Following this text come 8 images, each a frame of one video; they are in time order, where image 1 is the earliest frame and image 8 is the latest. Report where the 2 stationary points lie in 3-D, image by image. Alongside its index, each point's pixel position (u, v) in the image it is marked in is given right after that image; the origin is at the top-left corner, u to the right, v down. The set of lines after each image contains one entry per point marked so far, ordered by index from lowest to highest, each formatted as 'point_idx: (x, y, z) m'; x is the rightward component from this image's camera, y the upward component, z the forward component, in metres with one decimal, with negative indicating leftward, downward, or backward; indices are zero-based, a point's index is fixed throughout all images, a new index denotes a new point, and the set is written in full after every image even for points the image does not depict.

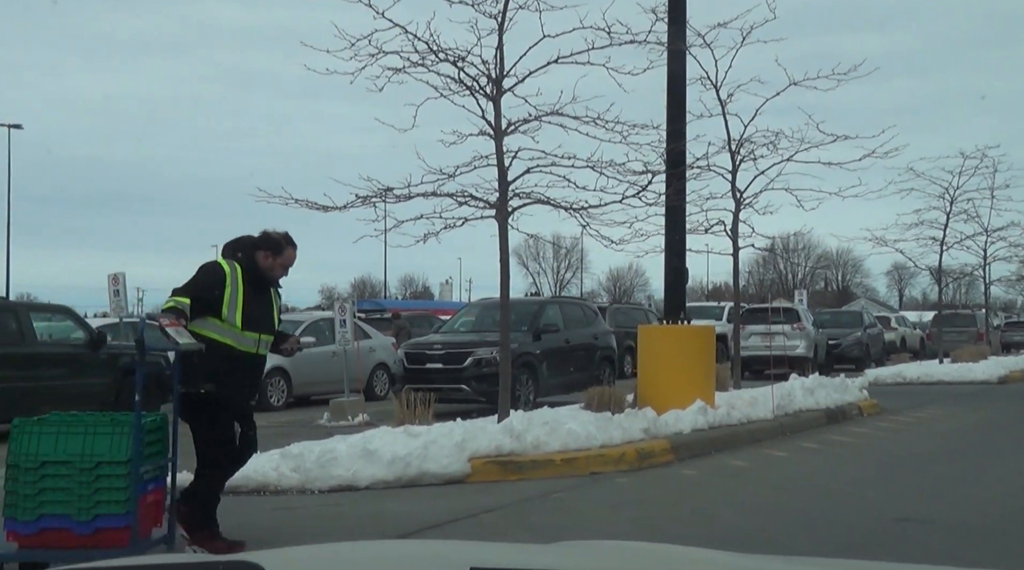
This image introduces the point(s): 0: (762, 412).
0: (+2.2, -1.1, +10.3) m
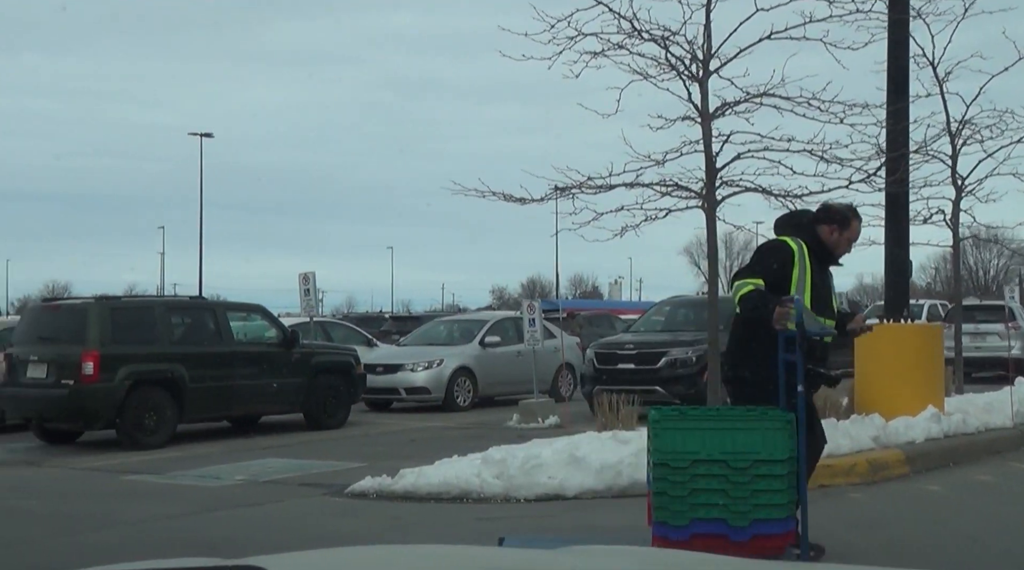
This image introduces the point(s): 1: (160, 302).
0: (+3.9, -1.1, +9.4) m
1: (-4.1, -0.2, +13.9) m
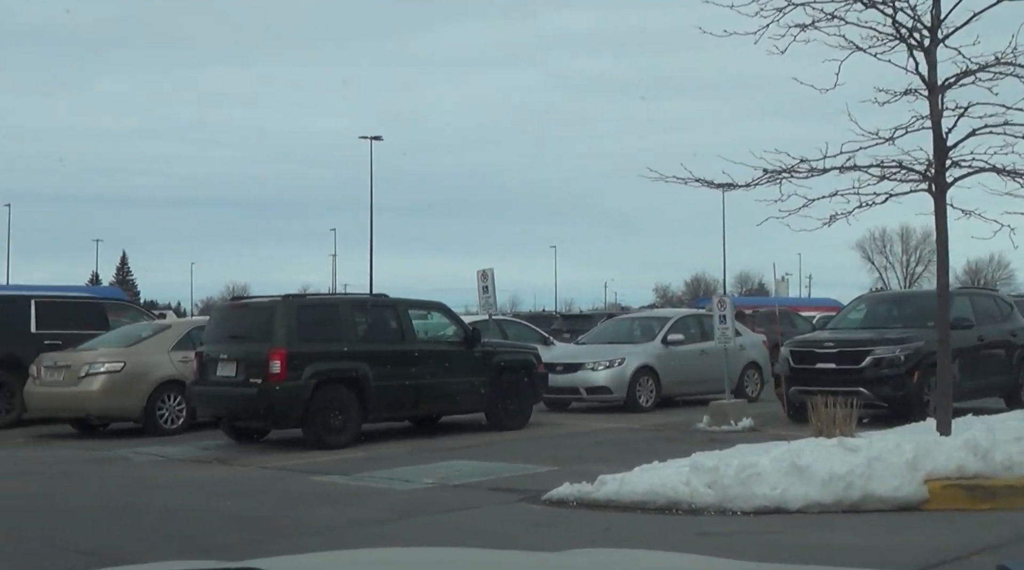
0: (+5.3, -1.0, +8.2) m
1: (-2.0, -0.2, +13.8) m
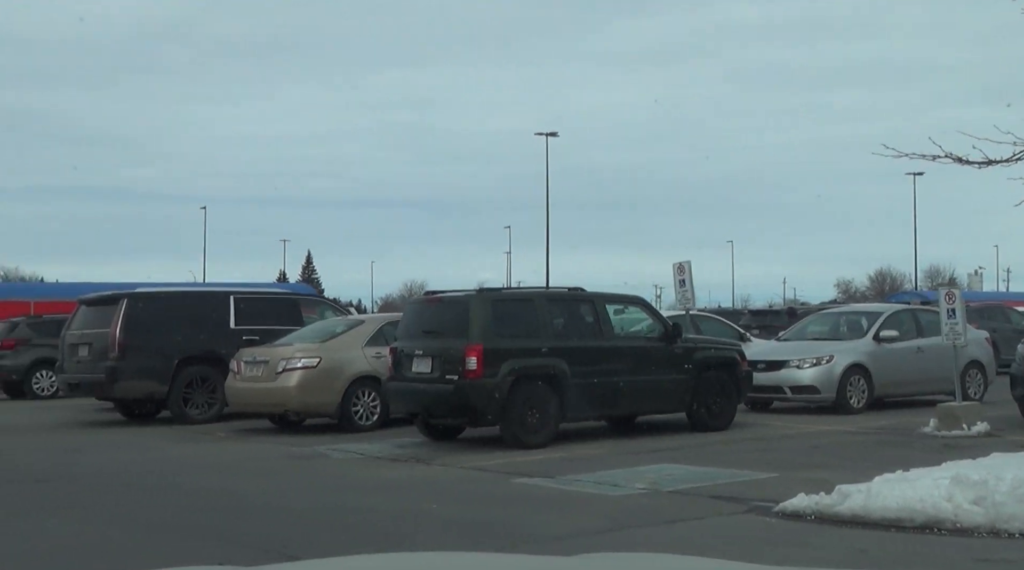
0: (+6.7, -0.9, +6.7) m
1: (+0.3, -0.1, +13.4) m
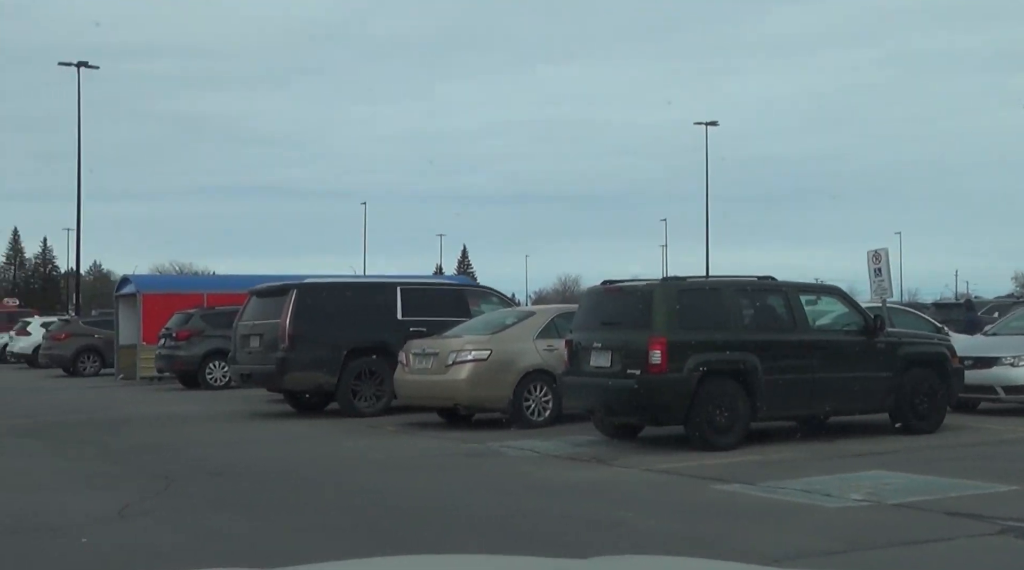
0: (+7.7, -0.8, +5.0) m
1: (+2.3, 0.0, +12.4) m
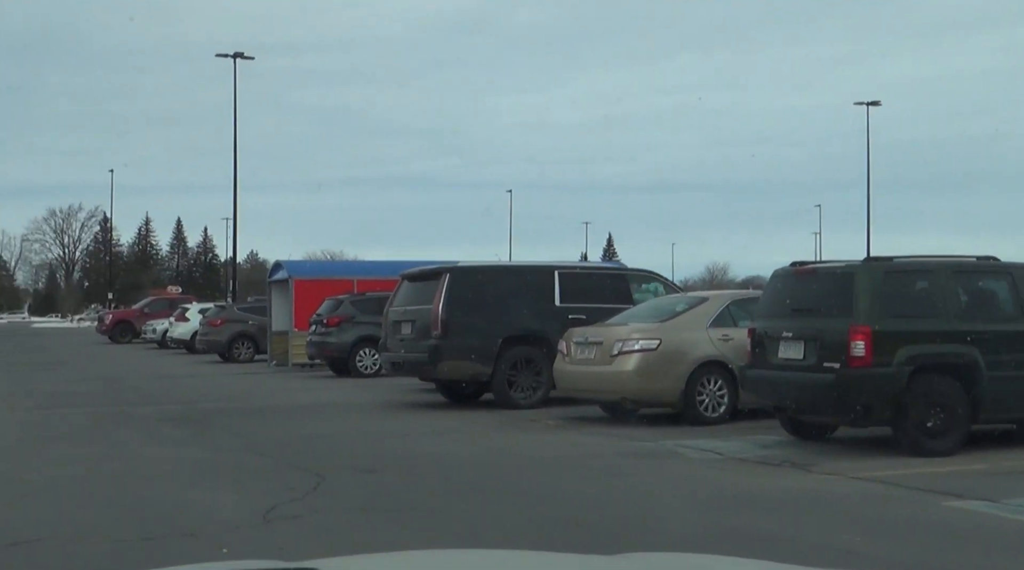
0: (+8.4, -0.7, +2.8) m
1: (+3.9, +0.2, +10.8) m
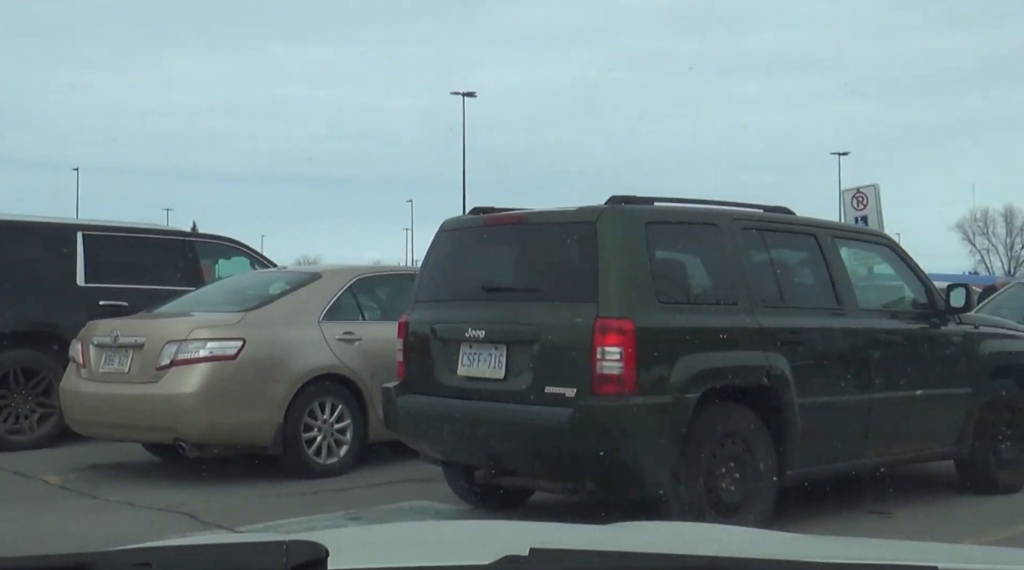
0: (+8.1, -0.7, +0.4) m
1: (+1.2, +0.4, +6.4) m
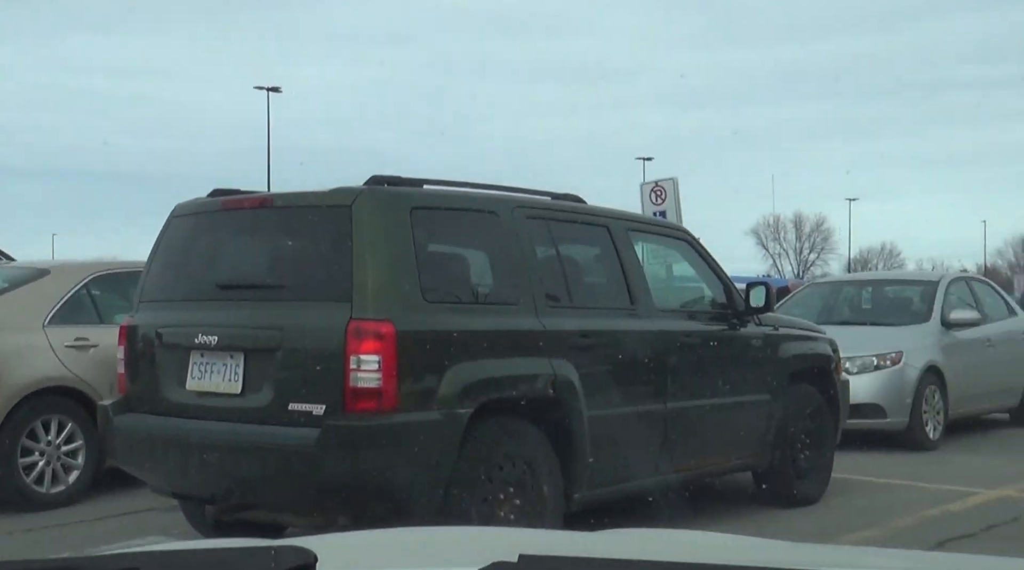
0: (+7.8, -0.7, +0.7) m
1: (0.0, +0.4, +5.5) m
